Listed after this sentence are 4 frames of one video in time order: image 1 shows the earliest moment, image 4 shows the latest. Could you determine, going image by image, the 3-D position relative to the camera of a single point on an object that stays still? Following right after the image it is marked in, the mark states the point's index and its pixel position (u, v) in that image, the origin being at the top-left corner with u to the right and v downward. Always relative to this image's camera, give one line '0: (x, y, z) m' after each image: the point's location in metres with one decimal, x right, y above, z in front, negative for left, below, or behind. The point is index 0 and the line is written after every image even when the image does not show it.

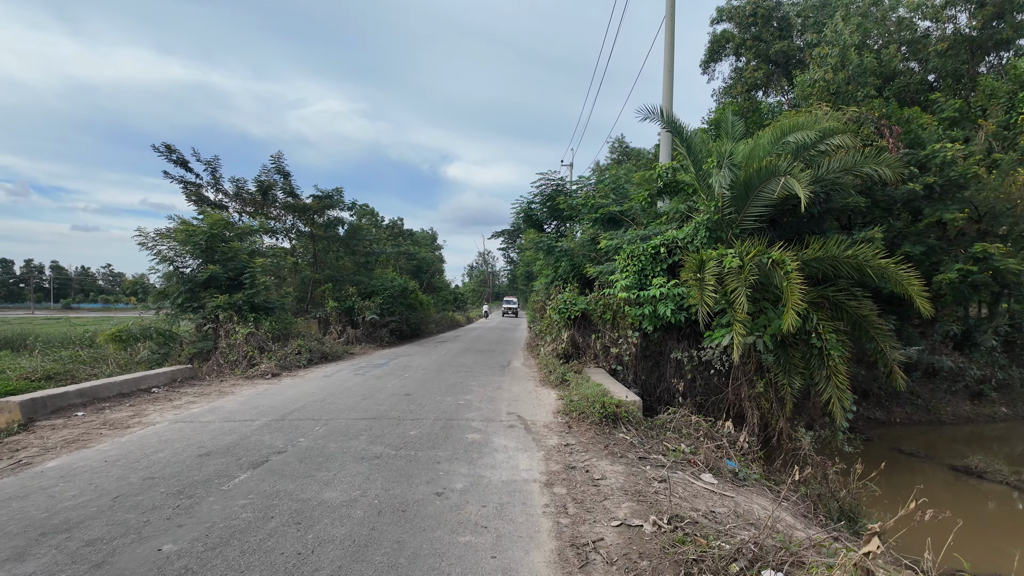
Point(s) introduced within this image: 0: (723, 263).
0: (+2.3, +0.3, +6.3) m
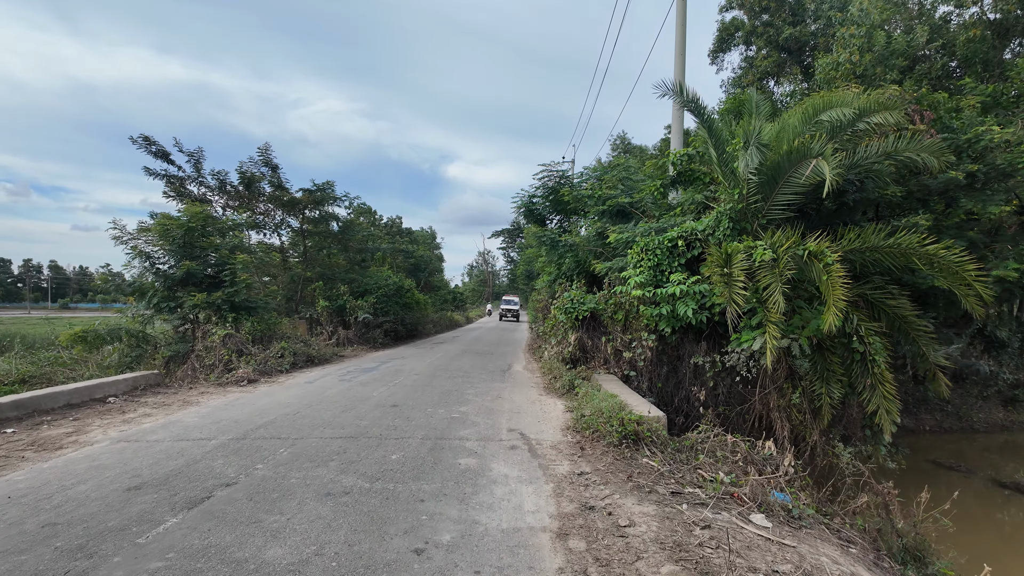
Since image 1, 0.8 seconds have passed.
0: (+2.3, +0.3, +5.5) m
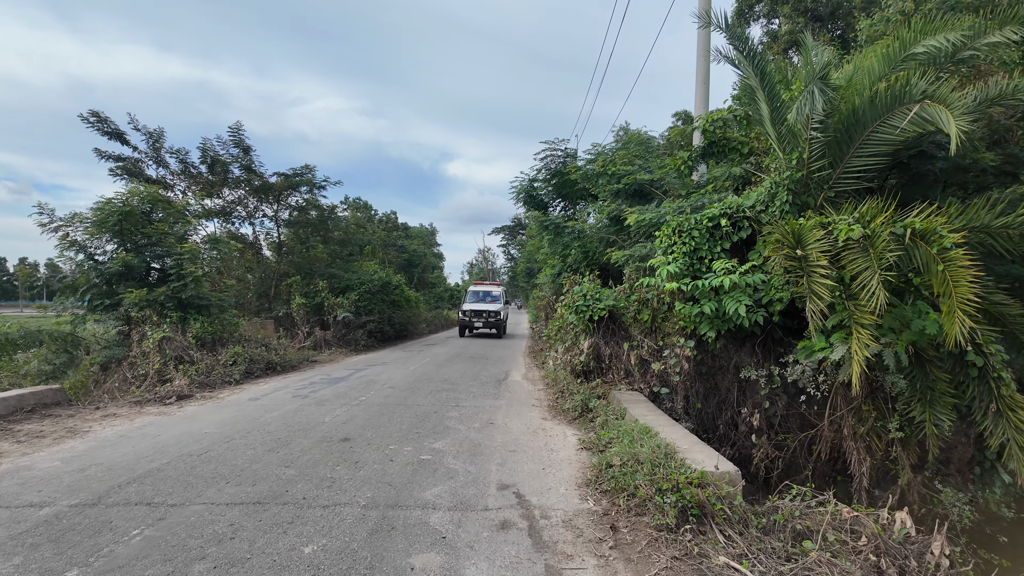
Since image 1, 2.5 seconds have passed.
0: (+2.2, +0.4, +4.0) m
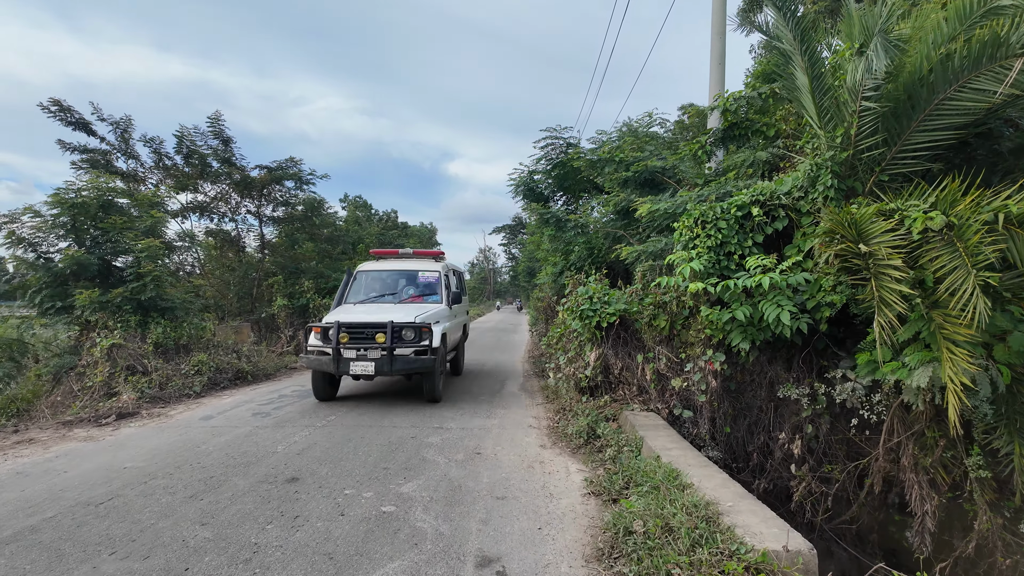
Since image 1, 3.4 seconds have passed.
0: (+2.2, +0.4, +3.2) m
